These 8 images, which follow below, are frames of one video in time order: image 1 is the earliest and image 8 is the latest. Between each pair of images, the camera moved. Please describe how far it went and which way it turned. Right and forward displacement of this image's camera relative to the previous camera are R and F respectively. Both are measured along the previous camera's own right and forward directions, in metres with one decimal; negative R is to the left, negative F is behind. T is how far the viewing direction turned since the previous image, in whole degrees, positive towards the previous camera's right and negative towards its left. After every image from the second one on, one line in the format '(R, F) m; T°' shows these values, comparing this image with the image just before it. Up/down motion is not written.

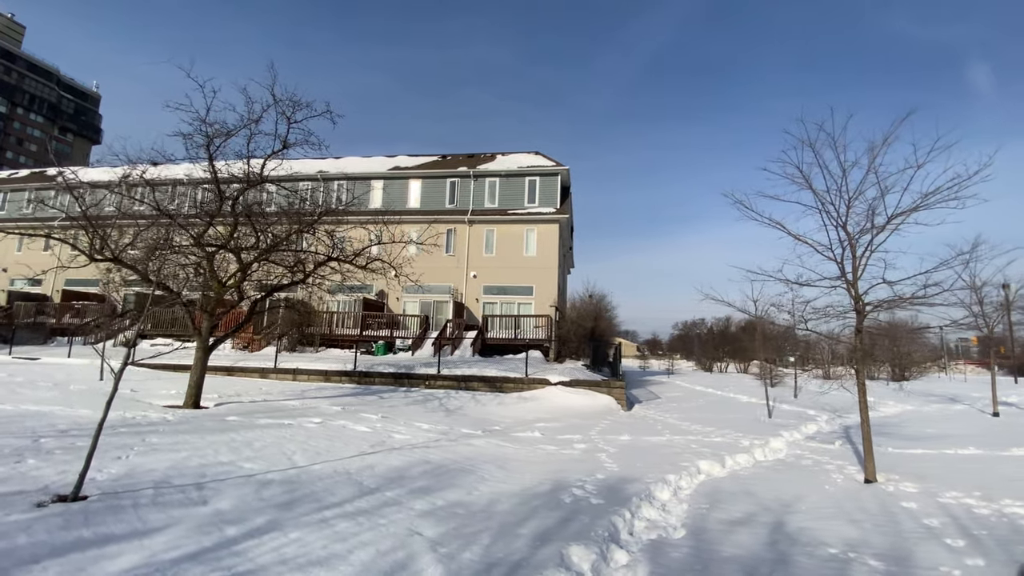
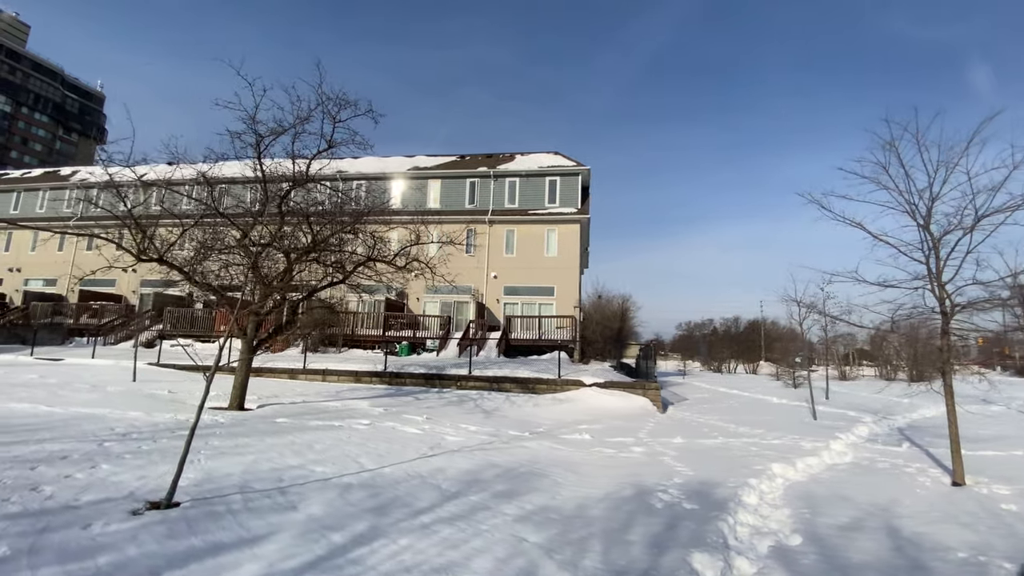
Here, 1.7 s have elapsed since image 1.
(-1.0, +0.1) m; 0°
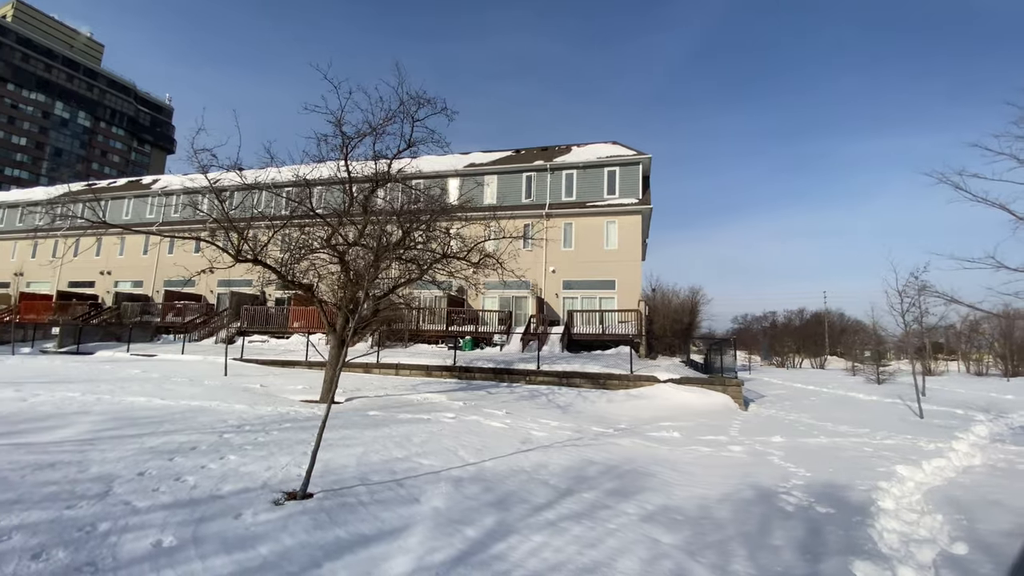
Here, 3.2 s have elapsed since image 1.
(-0.8, +0.1) m; -5°
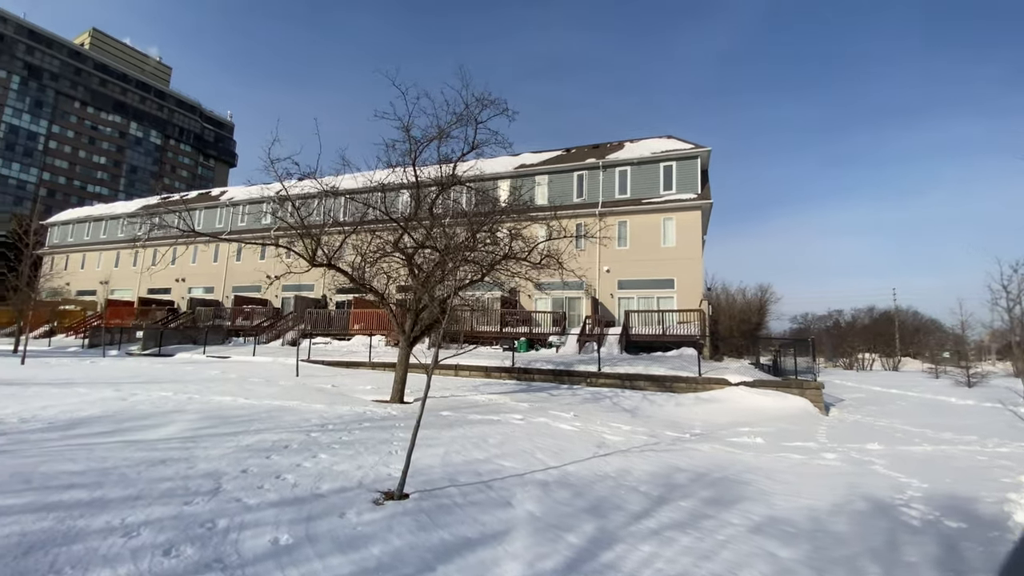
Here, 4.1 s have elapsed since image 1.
(-0.5, +0.1) m; -5°
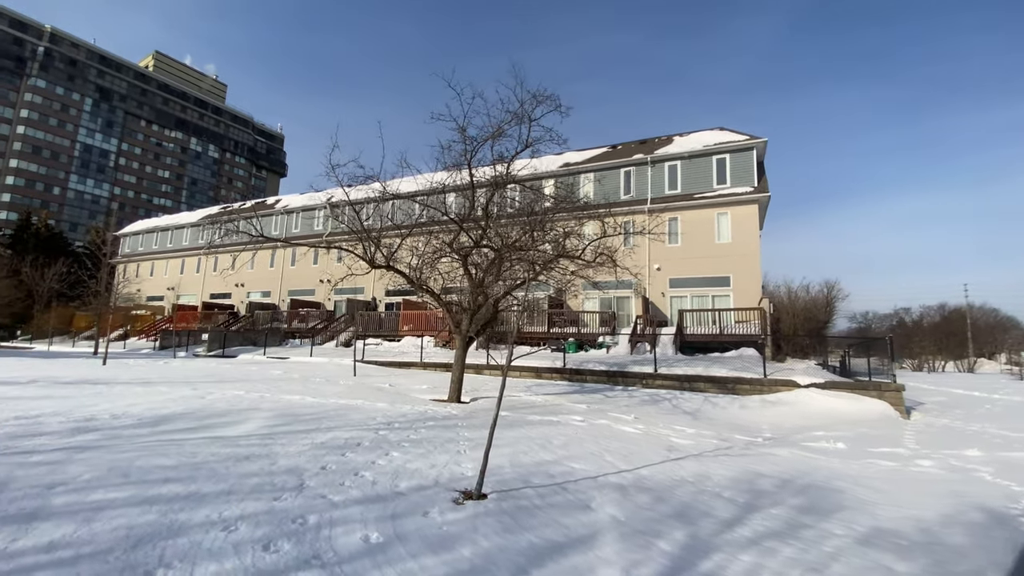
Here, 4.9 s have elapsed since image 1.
(-0.4, +0.1) m; -5°
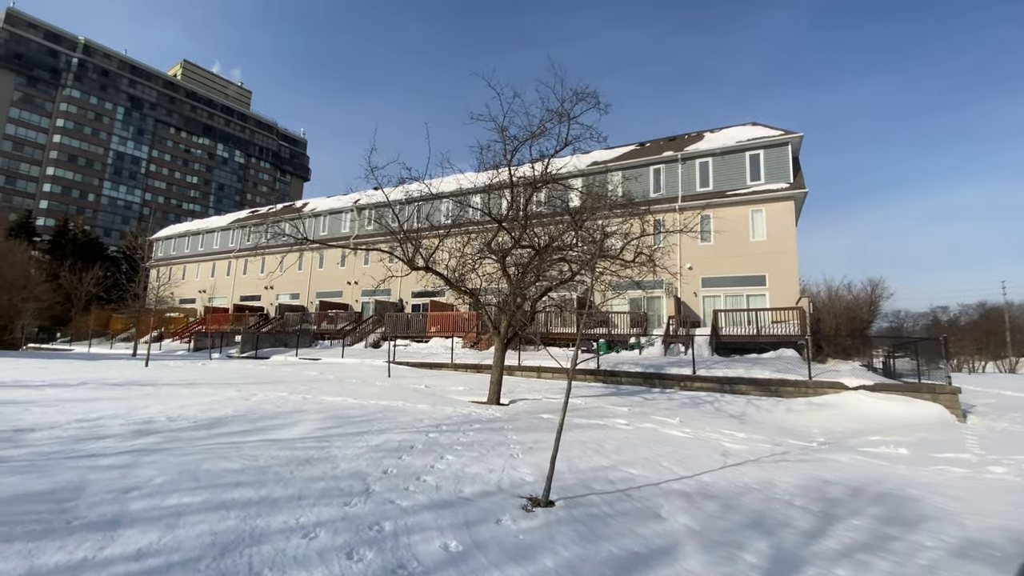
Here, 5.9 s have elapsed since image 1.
(-0.5, +0.1) m; -2°
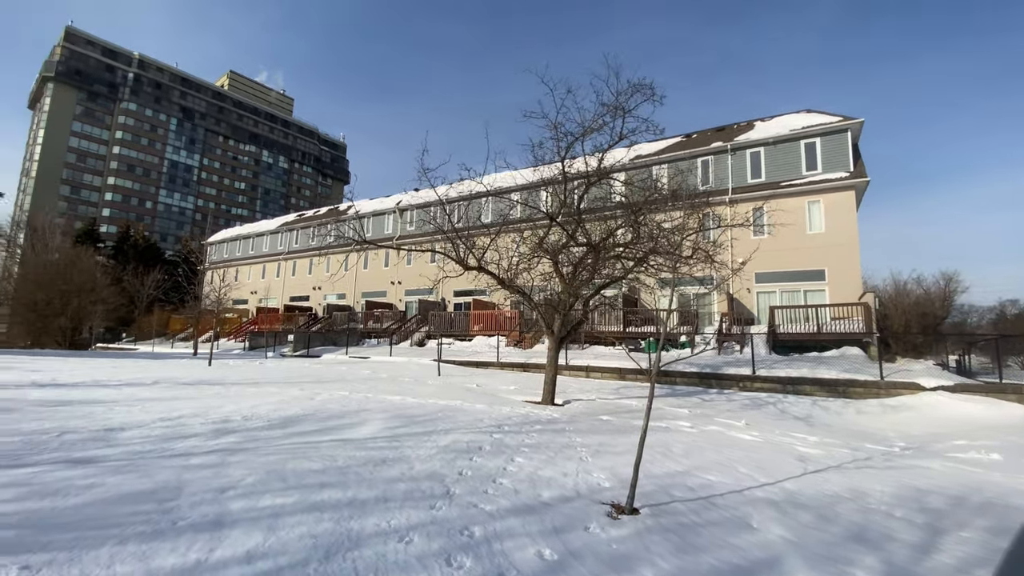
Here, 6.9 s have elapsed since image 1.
(-0.4, +0.1) m; -4°
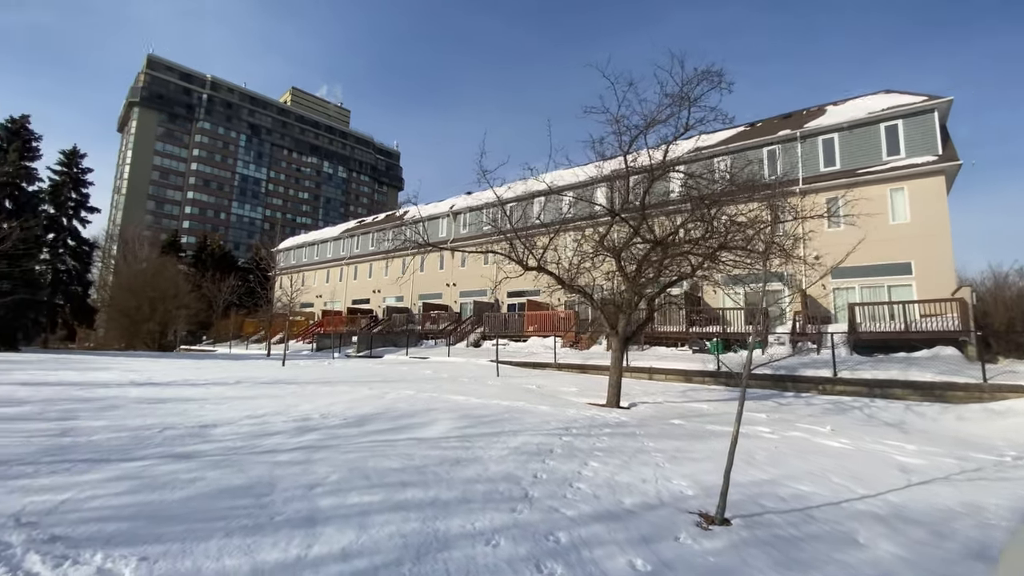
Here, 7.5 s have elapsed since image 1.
(-0.2, +0.1) m; -6°
